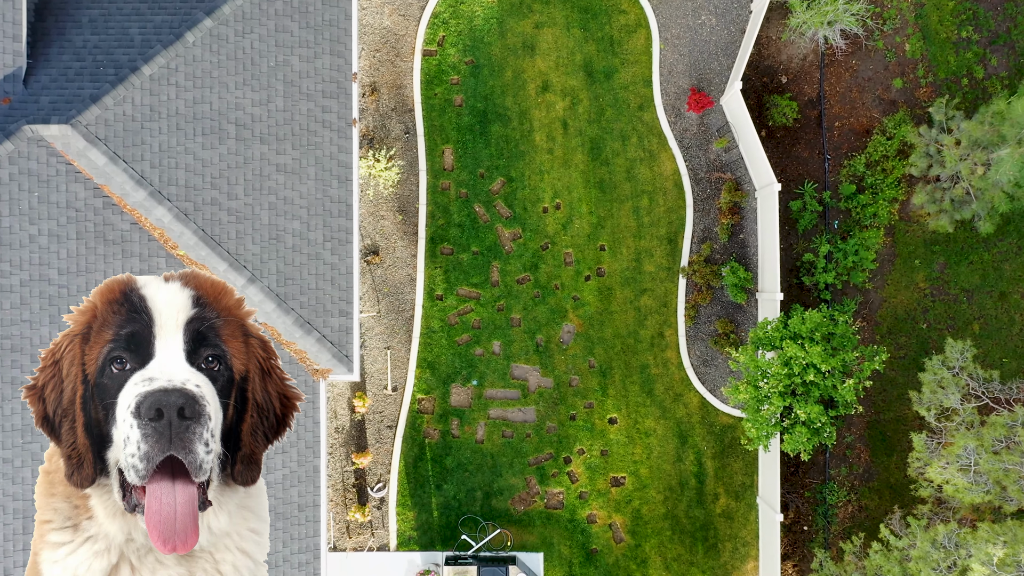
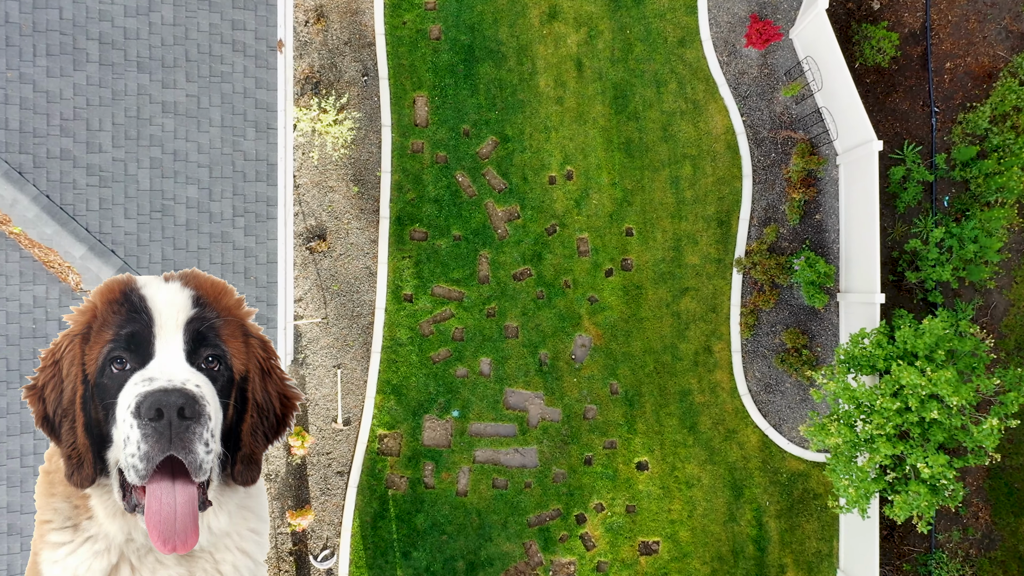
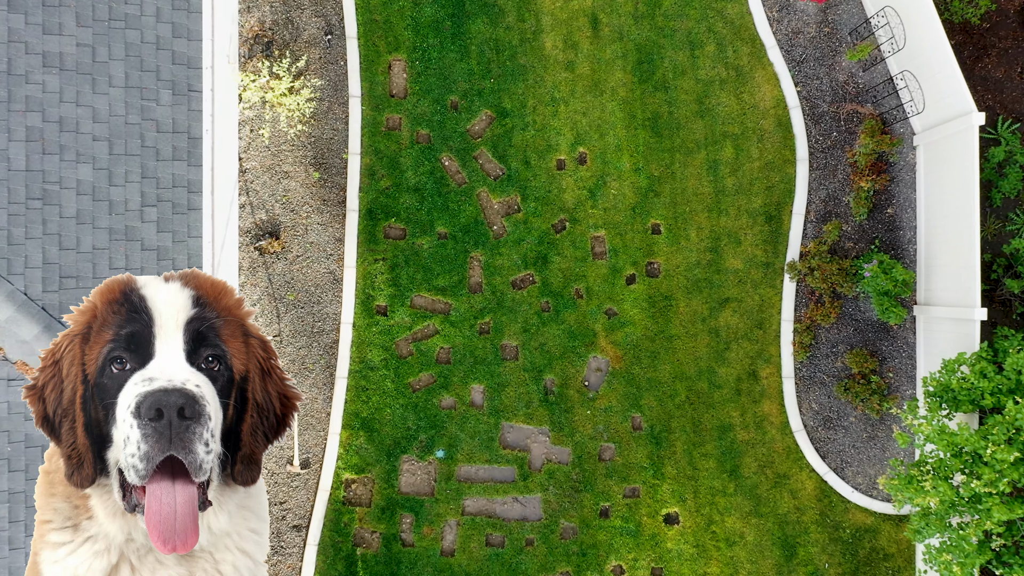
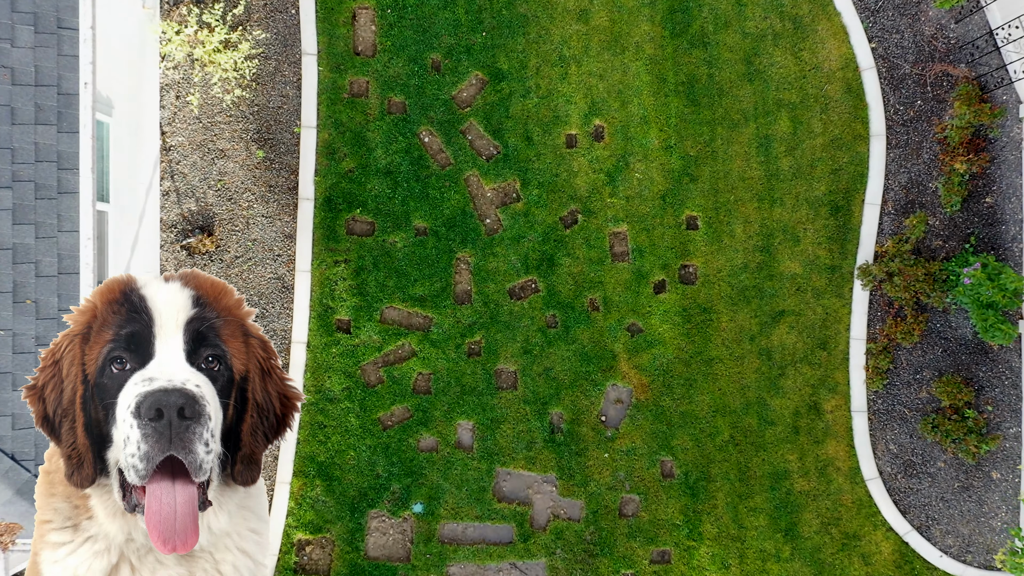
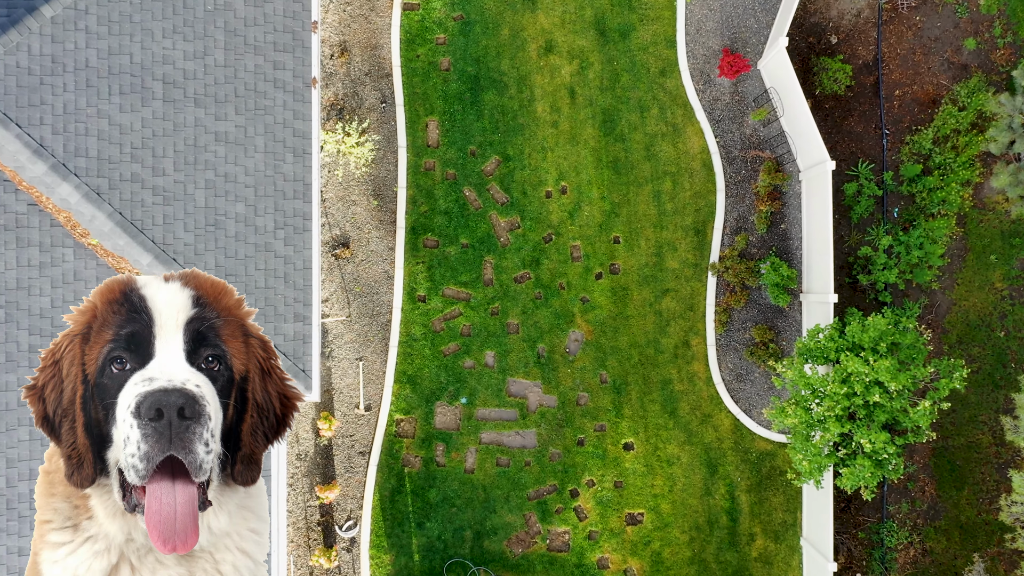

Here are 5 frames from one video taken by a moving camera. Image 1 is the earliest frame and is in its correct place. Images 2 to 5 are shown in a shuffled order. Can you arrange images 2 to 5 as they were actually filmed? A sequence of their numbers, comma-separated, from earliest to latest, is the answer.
5, 2, 3, 4
